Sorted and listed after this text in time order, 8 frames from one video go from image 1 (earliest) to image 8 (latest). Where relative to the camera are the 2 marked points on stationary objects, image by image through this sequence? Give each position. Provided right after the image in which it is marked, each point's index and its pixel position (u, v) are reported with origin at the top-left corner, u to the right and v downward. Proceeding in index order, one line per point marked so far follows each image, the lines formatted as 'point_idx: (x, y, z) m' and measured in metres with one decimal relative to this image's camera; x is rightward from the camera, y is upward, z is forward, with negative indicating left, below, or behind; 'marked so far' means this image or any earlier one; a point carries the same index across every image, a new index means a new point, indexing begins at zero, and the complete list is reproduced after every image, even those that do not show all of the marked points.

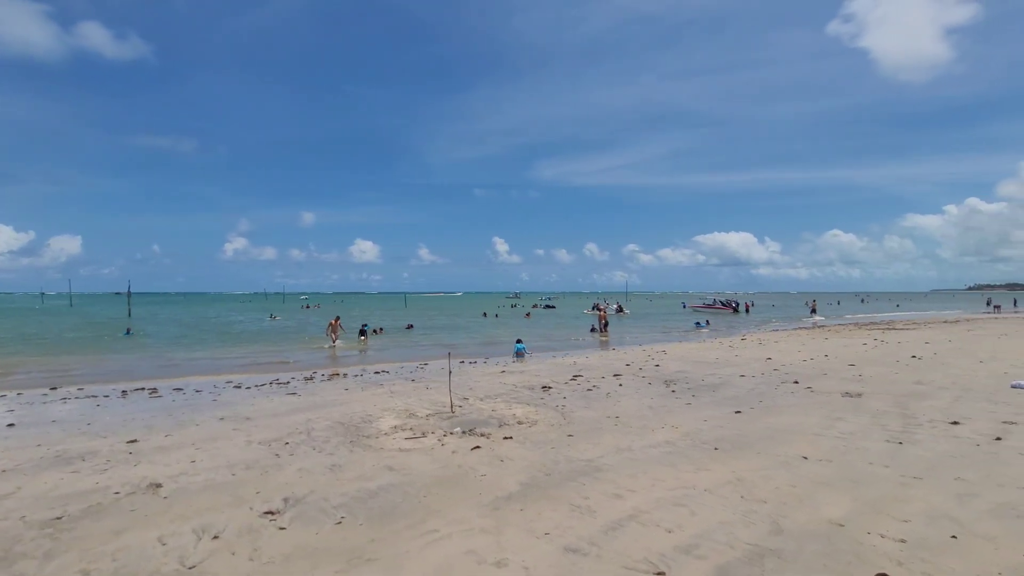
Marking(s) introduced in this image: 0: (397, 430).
0: (-2.1, -2.6, +9.1) m
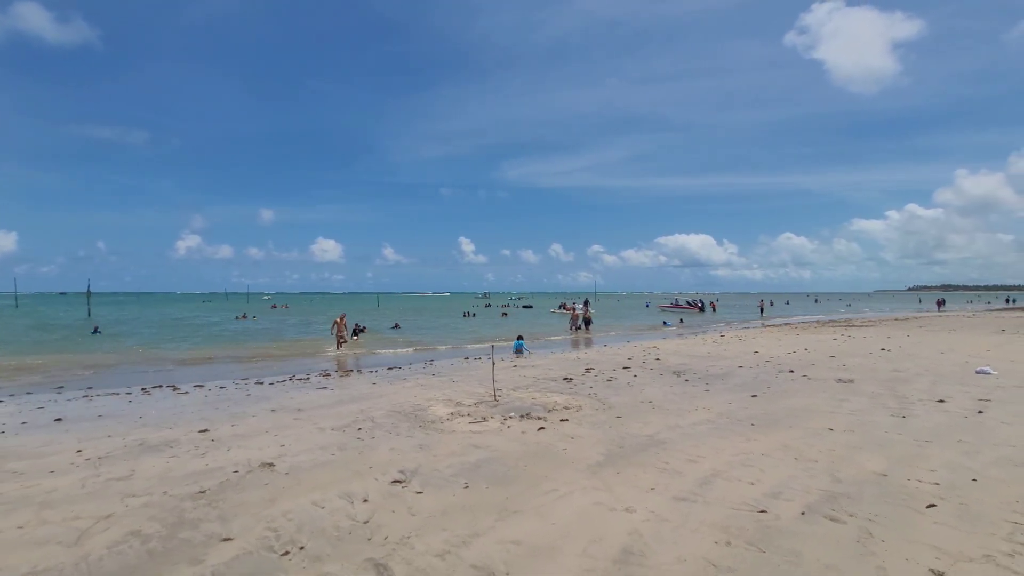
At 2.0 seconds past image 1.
0: (-1.1, -2.6, +9.8) m
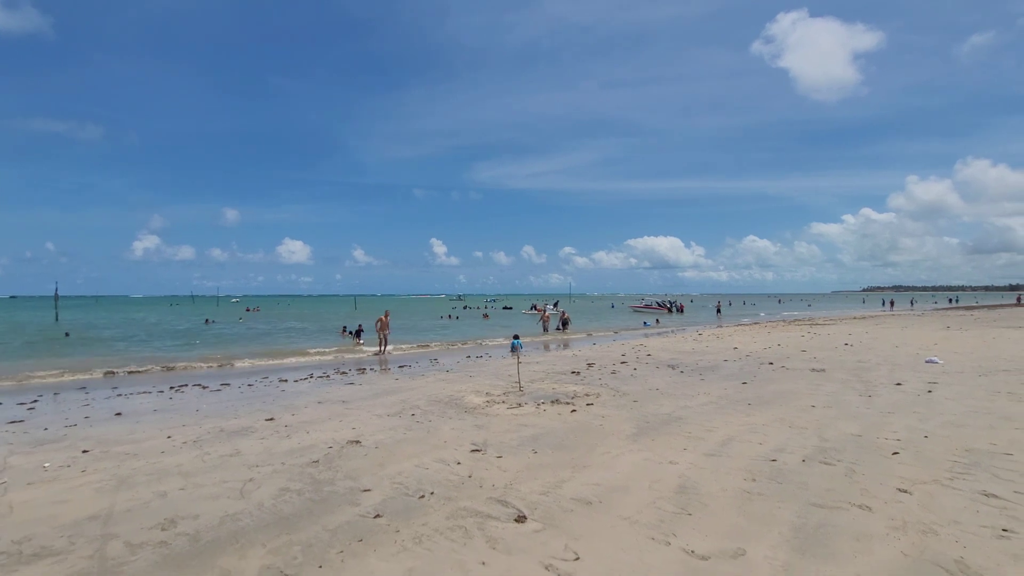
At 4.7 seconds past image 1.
0: (-0.5, -2.6, +11.1) m
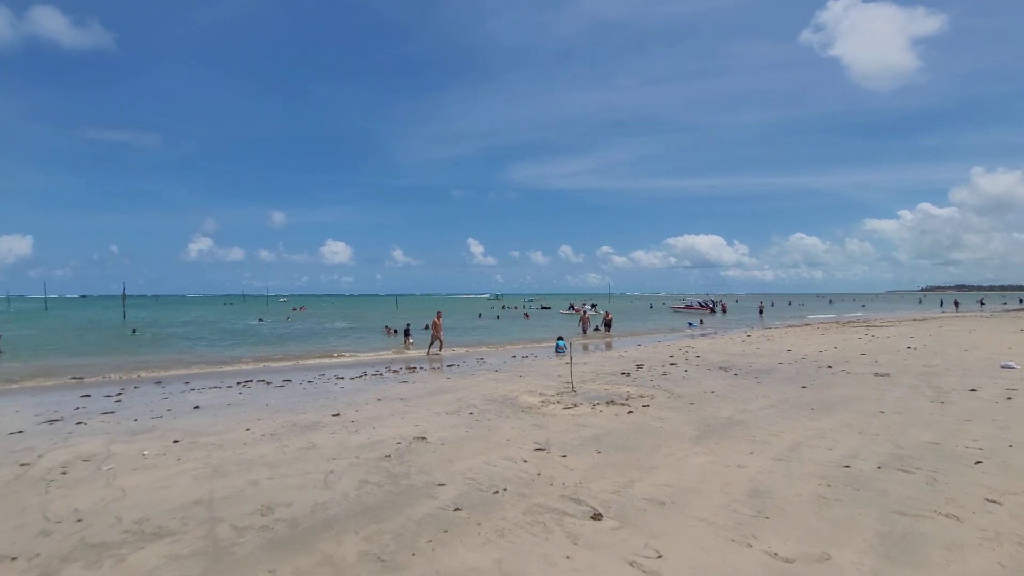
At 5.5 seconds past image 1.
0: (+0.8, -2.7, +11.3) m
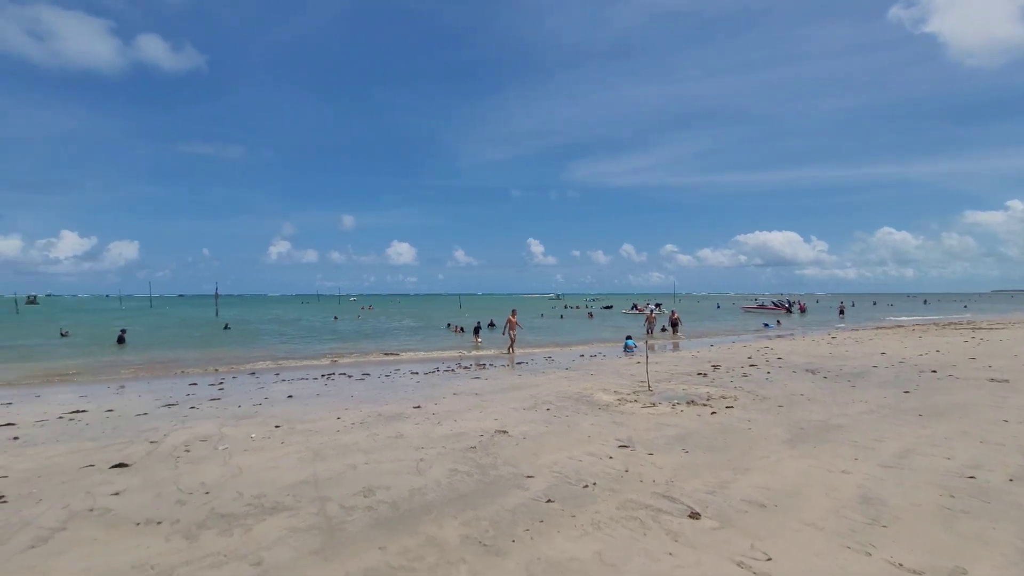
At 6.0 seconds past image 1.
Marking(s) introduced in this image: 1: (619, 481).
0: (+2.5, -2.6, +11.1) m
1: (+1.3, -2.4, +6.0) m
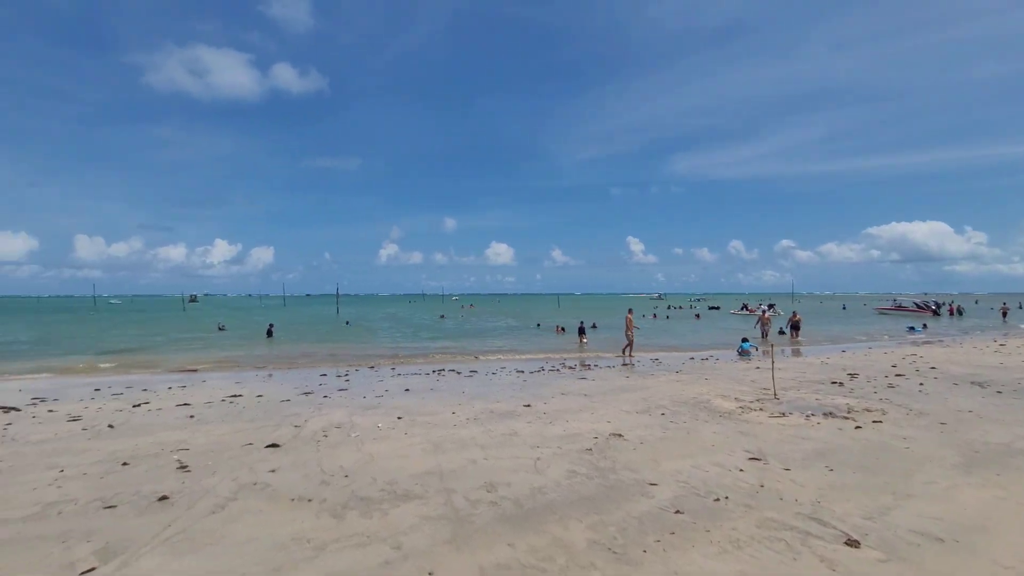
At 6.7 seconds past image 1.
0: (+5.0, -2.6, +10.3) m
1: (+2.8, -2.4, +5.6) m
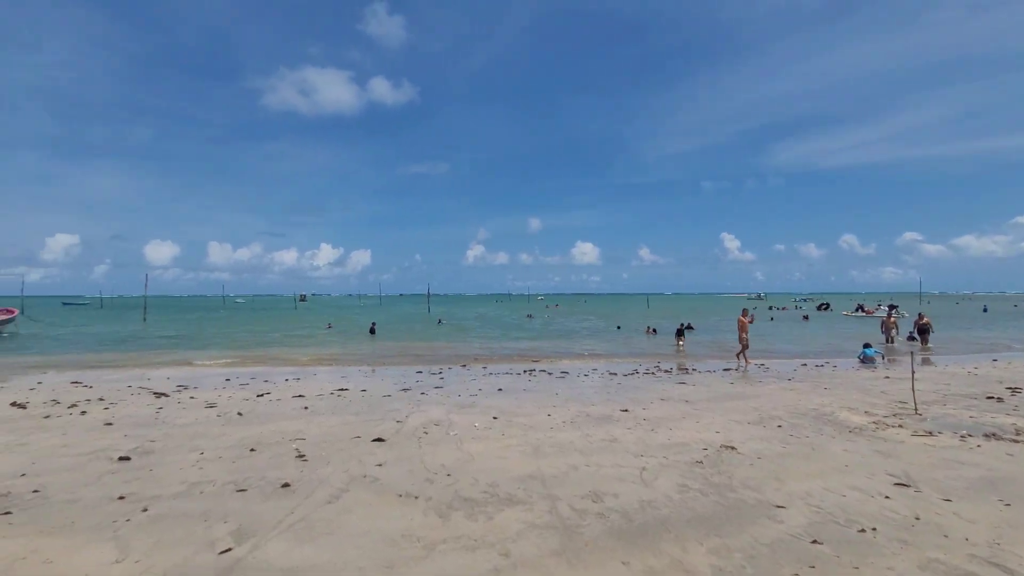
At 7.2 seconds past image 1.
0: (+6.9, -2.6, +9.1) m
1: (+3.9, -2.4, +4.8) m
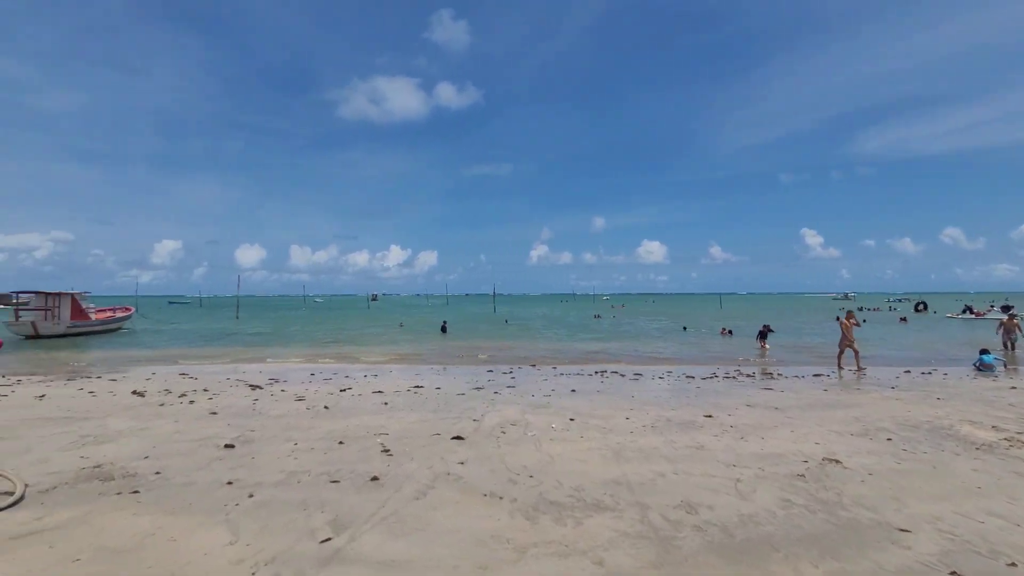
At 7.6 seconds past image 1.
0: (+8.3, -2.5, +8.0) m
1: (+4.7, -2.4, +4.1) m
